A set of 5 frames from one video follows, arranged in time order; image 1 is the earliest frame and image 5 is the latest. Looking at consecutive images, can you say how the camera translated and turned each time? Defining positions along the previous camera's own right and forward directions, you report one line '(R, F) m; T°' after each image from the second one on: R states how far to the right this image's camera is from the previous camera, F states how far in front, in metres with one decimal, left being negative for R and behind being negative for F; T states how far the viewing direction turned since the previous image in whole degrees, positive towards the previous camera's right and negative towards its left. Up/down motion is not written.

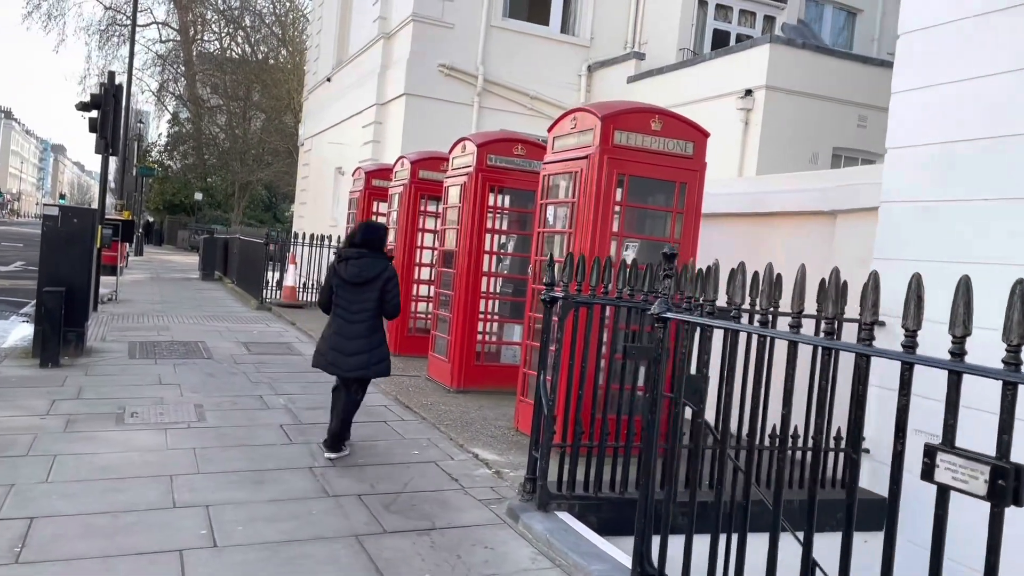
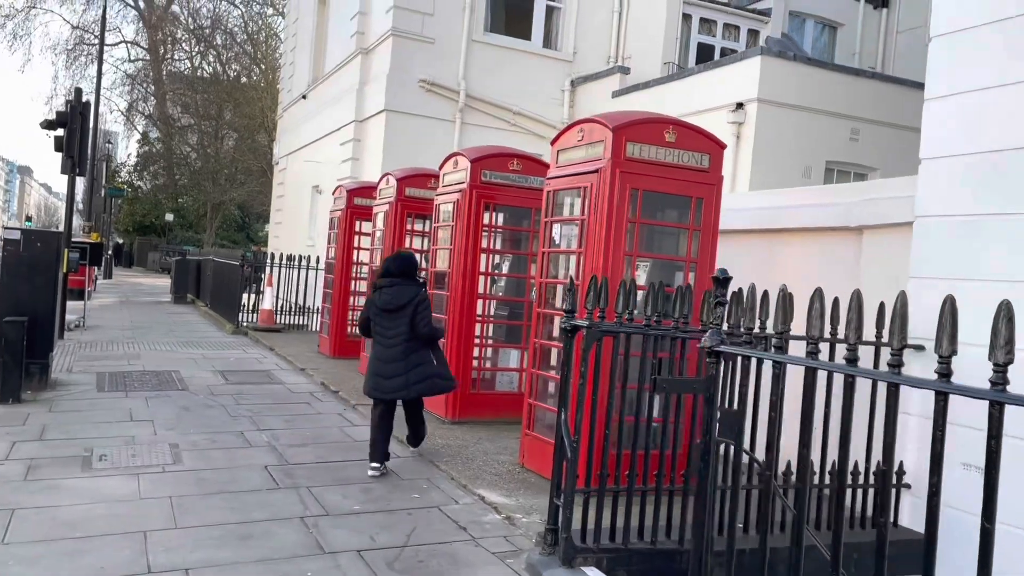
(-0.2, +0.5) m; +2°
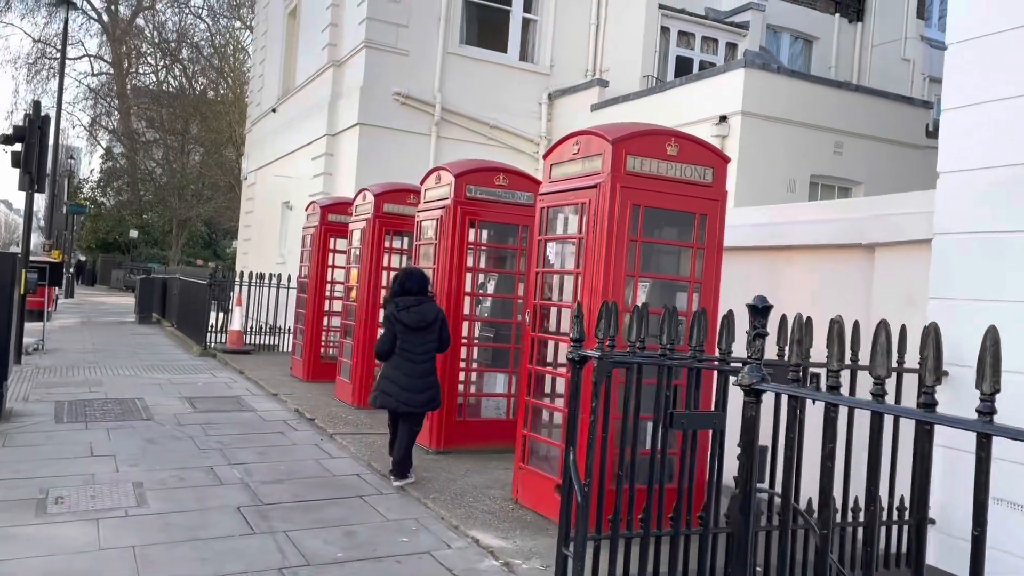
(-0.1, +0.4) m; +2°
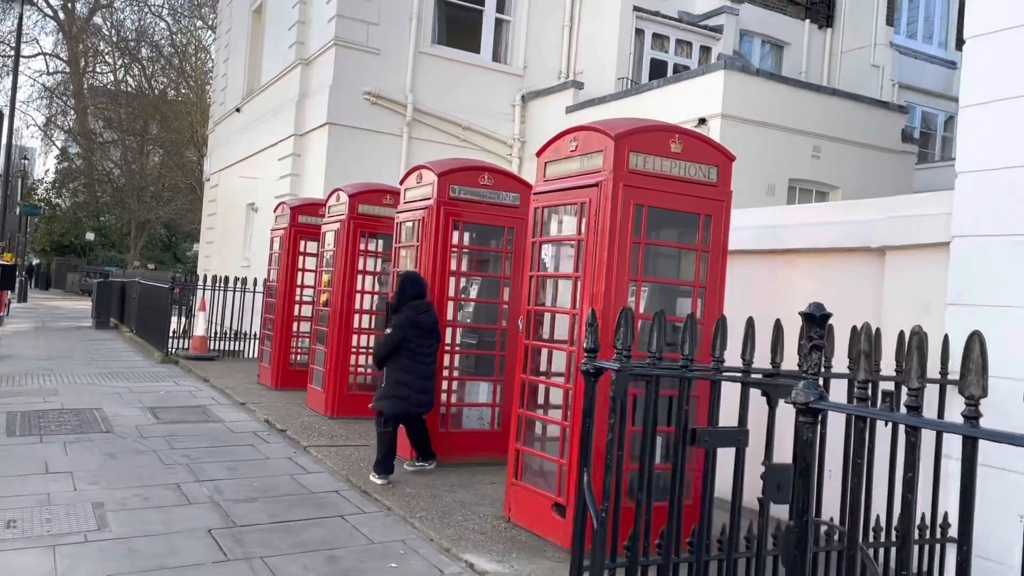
(-0.2, +0.3) m; +2°
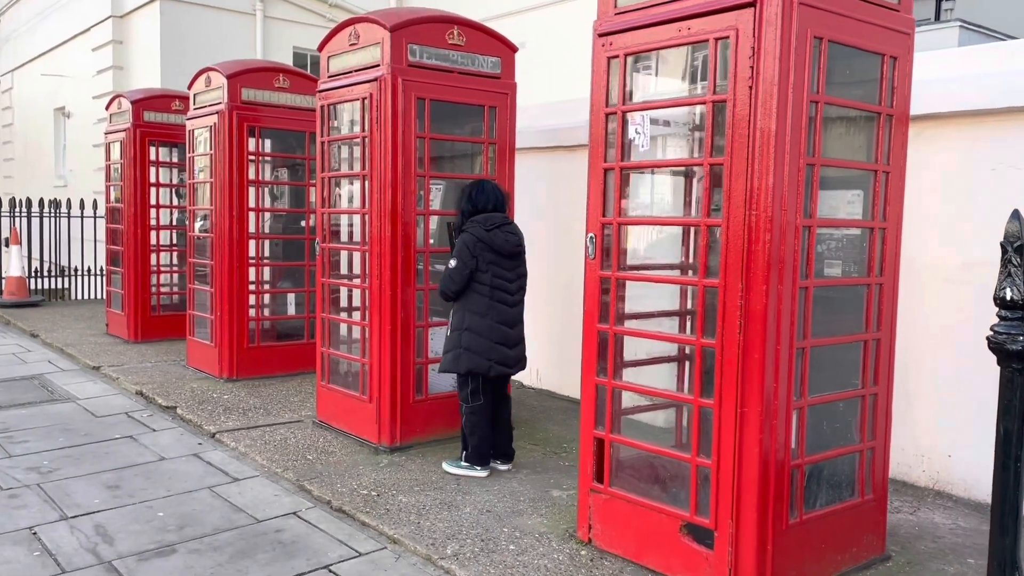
(-0.9, +2.1) m; +11°
